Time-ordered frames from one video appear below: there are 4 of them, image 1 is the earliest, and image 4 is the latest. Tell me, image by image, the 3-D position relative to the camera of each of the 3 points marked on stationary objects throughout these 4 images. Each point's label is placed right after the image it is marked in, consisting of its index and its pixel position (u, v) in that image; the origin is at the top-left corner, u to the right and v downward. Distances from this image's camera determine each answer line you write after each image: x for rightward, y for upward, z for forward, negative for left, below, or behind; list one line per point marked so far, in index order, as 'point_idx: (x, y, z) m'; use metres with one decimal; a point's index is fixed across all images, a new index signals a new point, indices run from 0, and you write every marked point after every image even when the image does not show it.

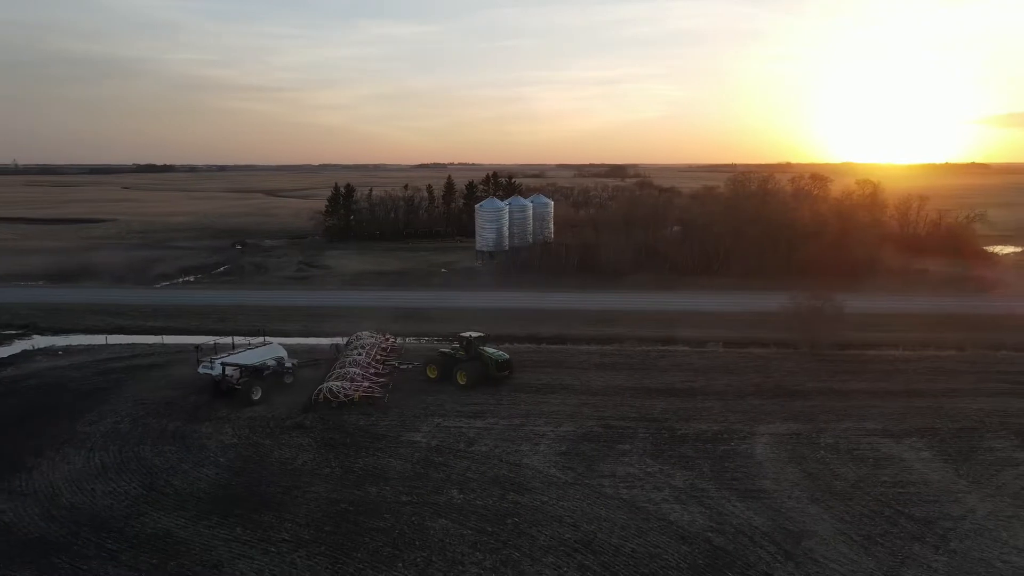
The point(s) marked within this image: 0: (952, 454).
0: (+7.8, -3.0, +13.0) m
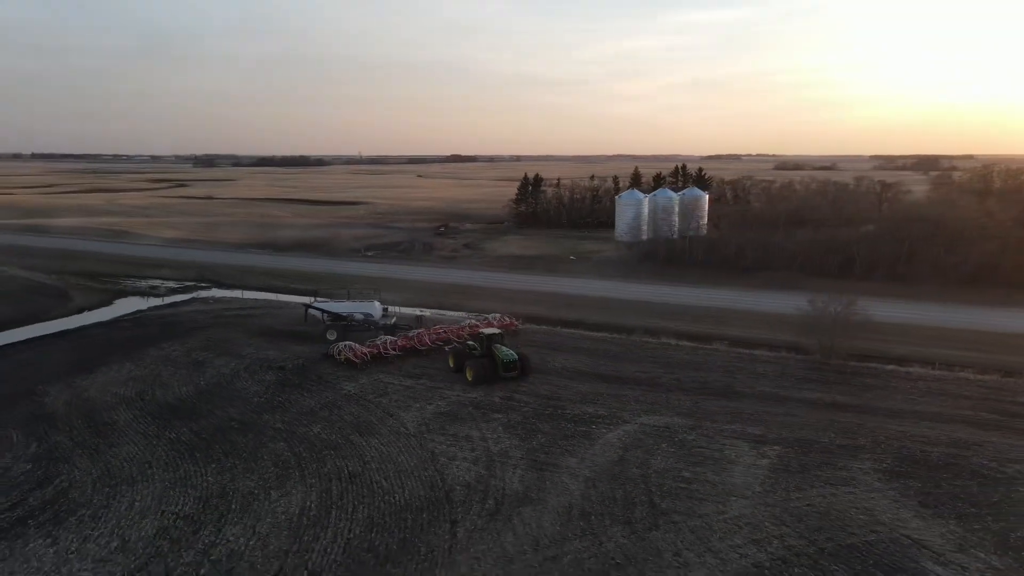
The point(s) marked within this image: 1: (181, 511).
0: (+4.7, -3.0, +12.3) m
1: (-5.0, -3.4, +11.0) m
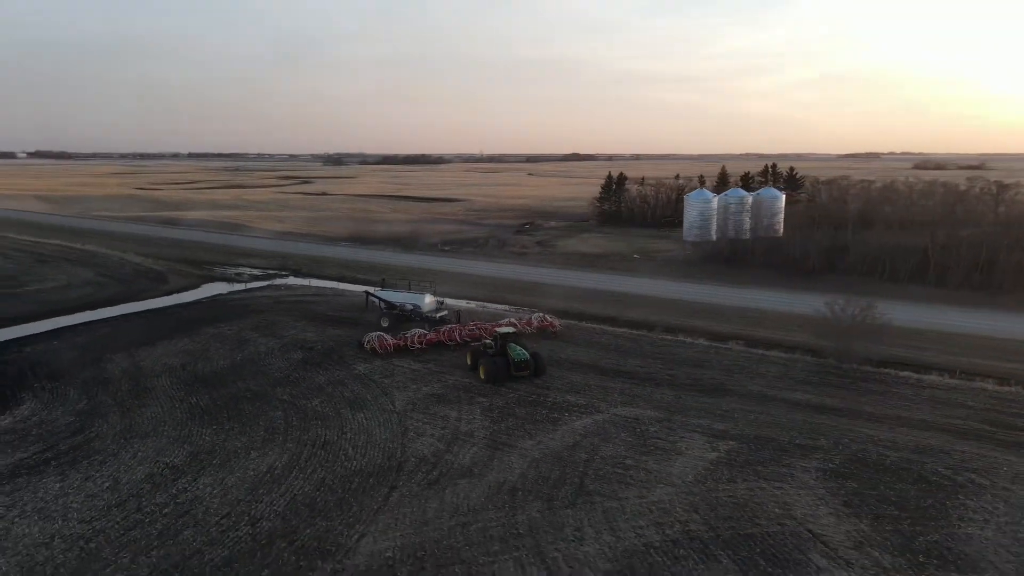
0: (+3.8, -2.9, +12.5) m
1: (-6.0, -3.0, +12.7) m
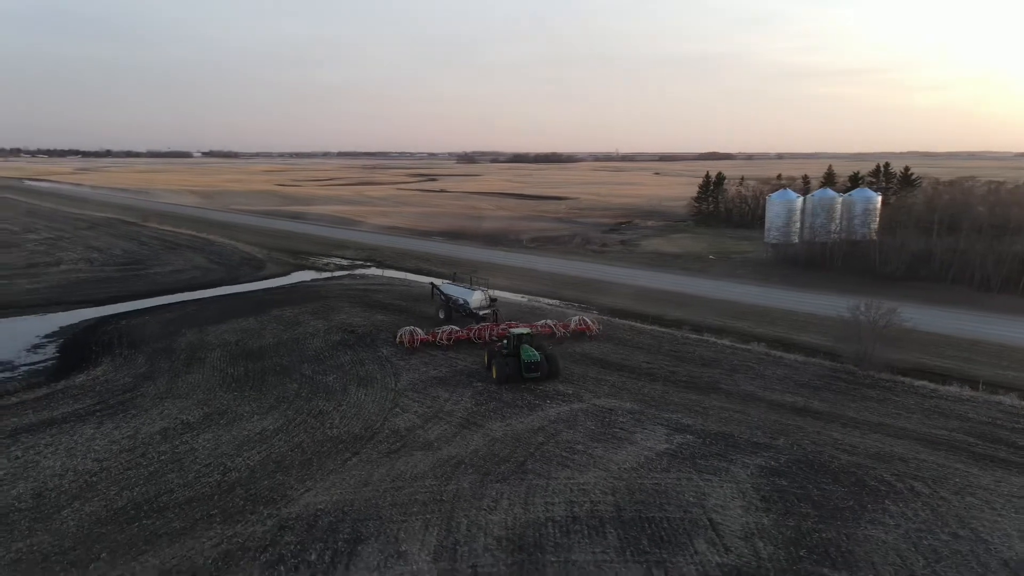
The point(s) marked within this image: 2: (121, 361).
0: (+3.0, -2.9, +12.8) m
1: (-6.6, -2.7, +14.8) m
2: (-10.4, -2.0, +19.4) m
